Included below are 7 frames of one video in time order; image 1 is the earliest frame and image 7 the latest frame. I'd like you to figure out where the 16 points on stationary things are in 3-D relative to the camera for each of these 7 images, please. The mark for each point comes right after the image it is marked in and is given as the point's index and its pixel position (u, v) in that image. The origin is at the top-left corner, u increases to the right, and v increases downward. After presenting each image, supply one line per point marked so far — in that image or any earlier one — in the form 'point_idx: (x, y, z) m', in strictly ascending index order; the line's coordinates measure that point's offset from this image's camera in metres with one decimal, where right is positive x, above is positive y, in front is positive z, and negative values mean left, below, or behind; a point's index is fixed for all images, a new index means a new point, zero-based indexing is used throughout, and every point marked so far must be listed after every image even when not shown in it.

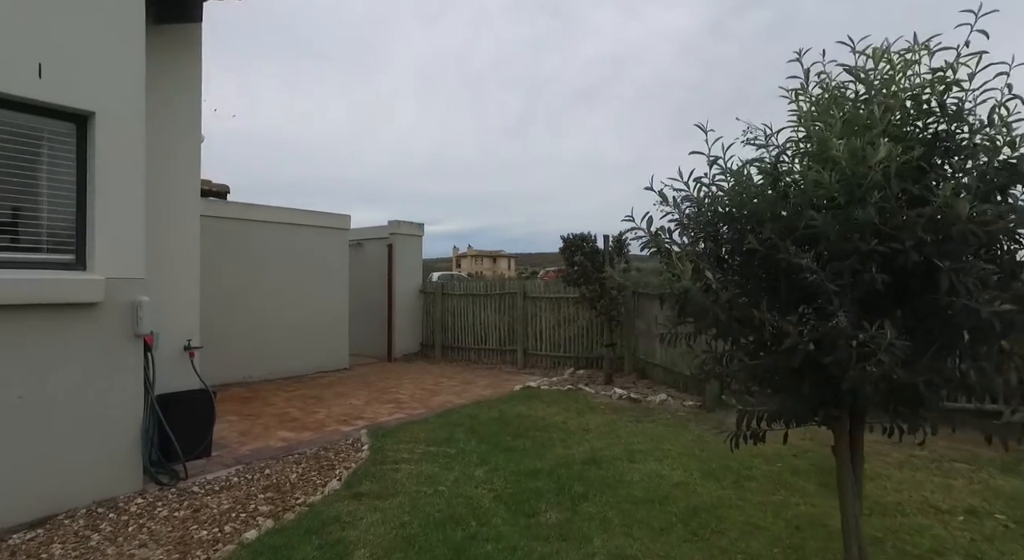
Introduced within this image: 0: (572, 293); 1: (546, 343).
0: (+1.2, -0.2, +10.4) m
1: (+0.6, -1.2, +10.8) m
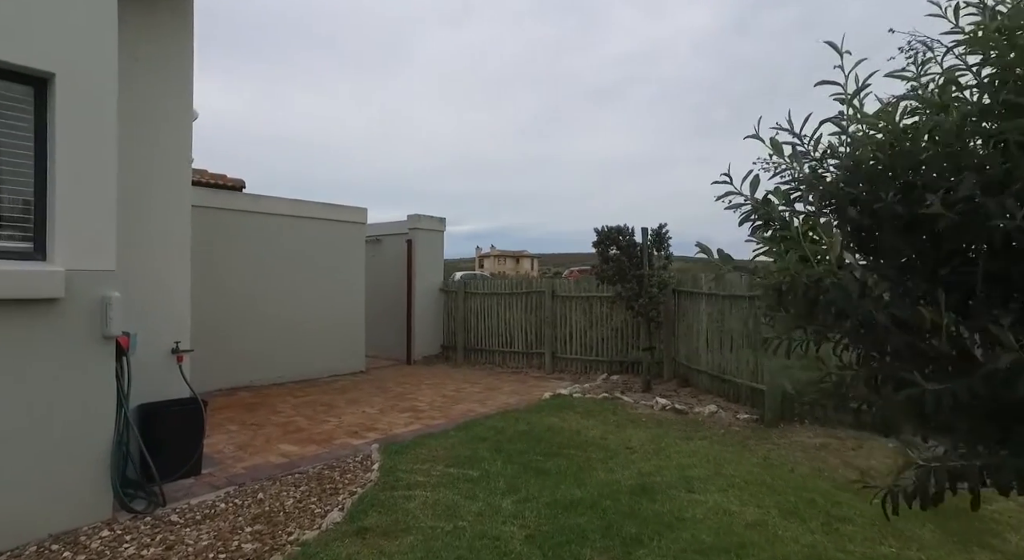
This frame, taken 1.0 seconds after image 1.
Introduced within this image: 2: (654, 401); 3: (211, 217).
0: (+1.6, -0.2, +9.6) m
1: (+1.1, -1.1, +10.0) m
2: (+1.7, -1.5, +7.2) m
3: (-4.4, +0.9, +8.5) m
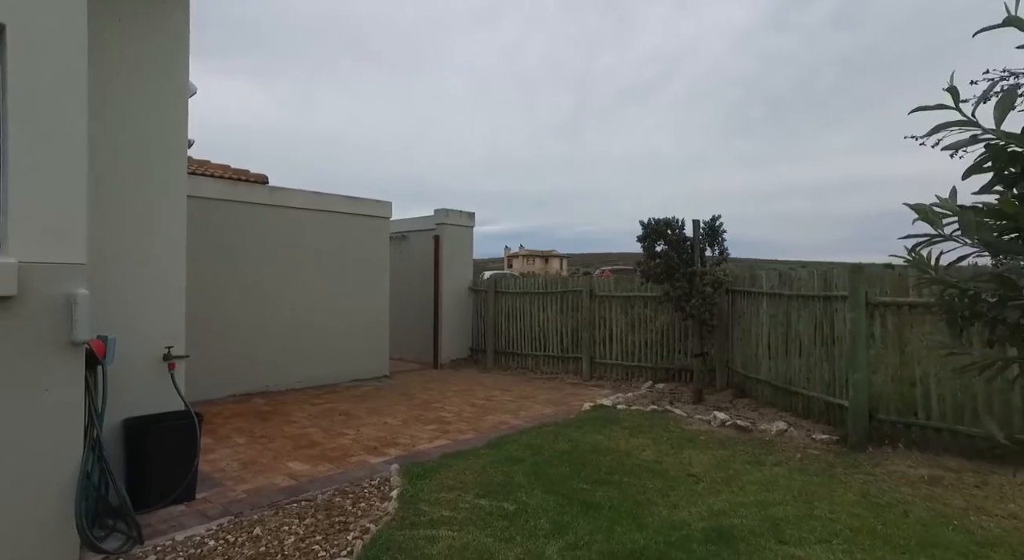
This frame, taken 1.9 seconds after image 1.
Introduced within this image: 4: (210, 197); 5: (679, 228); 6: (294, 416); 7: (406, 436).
0: (+2.1, -0.2, +8.8) m
1: (+1.6, -1.1, +9.2) m
2: (+2.1, -1.4, +6.4) m
3: (-3.9, +0.9, +8.0) m
4: (-4.1, +1.1, +7.8) m
5: (+2.1, +0.6, +7.3) m
6: (-2.5, -1.6, +6.8) m
7: (-1.1, -1.6, +6.0) m
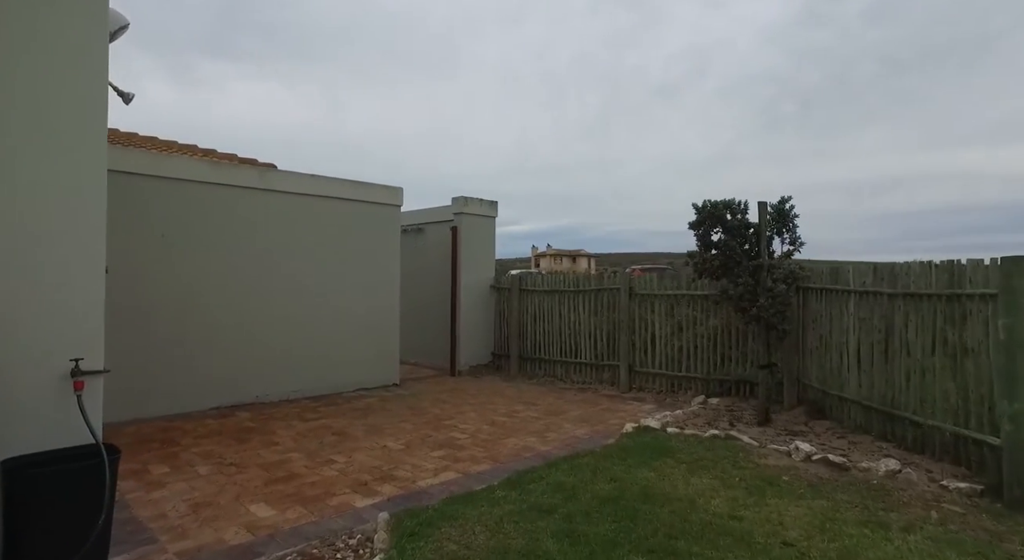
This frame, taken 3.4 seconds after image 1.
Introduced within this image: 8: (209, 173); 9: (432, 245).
0: (+2.5, -0.1, +7.5) m
1: (+2.0, -1.0, +7.9) m
2: (+2.4, -1.4, +5.1) m
3: (-3.6, +1.0, +7.0) m
4: (-3.8, +1.2, +6.8) m
5: (+2.4, +0.7, +6.0) m
6: (-2.3, -1.5, +5.7) m
7: (-0.9, -1.5, +4.9) m
8: (-3.6, +1.3, +6.9) m
9: (-1.4, +0.6, +10.4) m
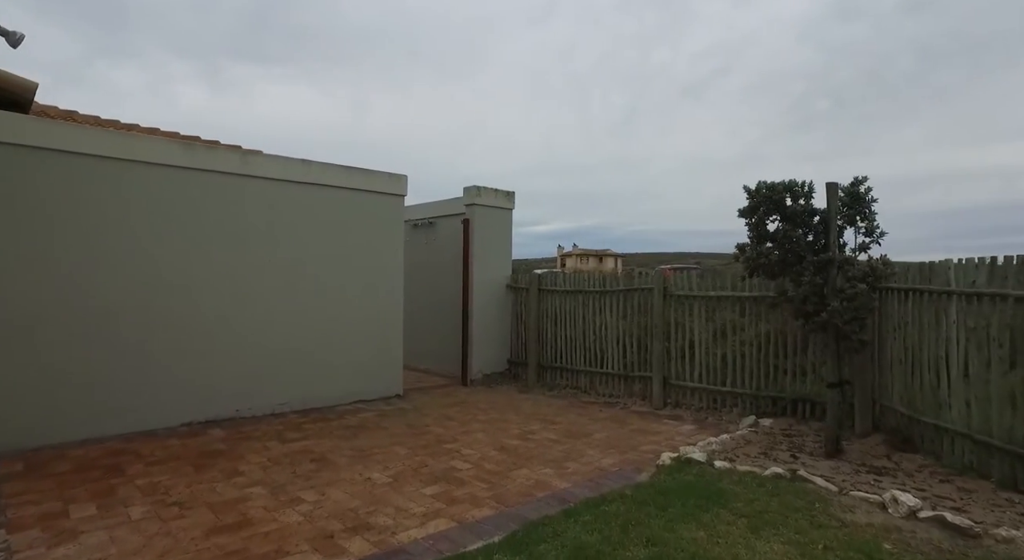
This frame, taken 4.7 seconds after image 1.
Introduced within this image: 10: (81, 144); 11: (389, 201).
0: (+2.6, -0.1, +6.4) m
1: (+2.2, -1.0, +6.9) m
2: (+2.4, -1.4, +4.0) m
3: (-3.5, +1.0, +6.1) m
4: (-3.6, +1.2, +5.9) m
5: (+2.5, +0.7, +4.9) m
6: (-2.2, -1.5, +4.8) m
7: (-0.8, -1.5, +3.9) m
8: (-3.4, +1.3, +6.1) m
9: (-1.1, +0.6, +9.5) m
10: (-4.0, +1.3, +5.5) m
11: (-1.6, +1.1, +7.9) m
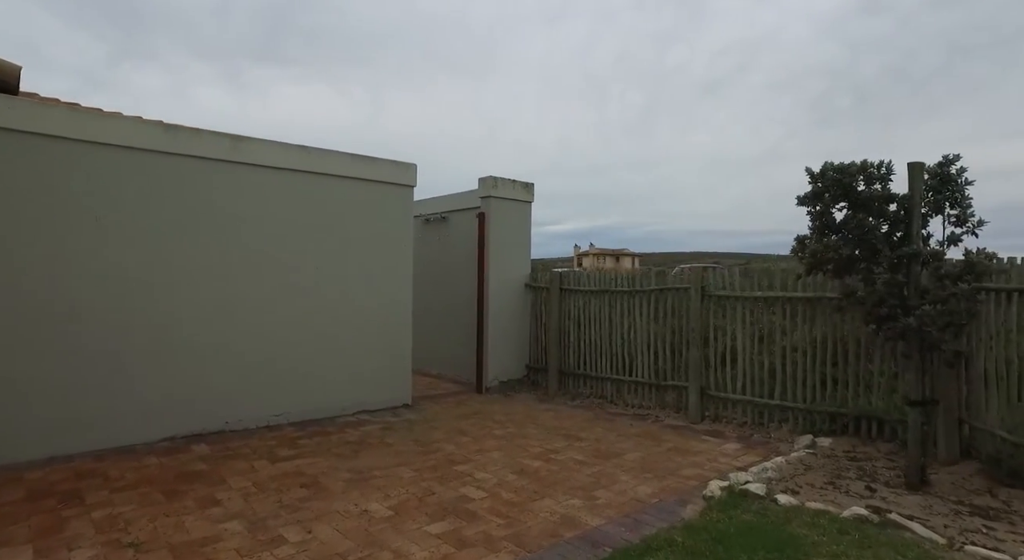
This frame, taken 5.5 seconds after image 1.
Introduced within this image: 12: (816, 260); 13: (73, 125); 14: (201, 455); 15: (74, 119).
0: (+2.8, -0.1, +5.6) m
1: (+2.4, -1.0, +6.1) m
2: (+2.6, -1.4, +3.2) m
3: (-3.3, +1.0, +5.5) m
4: (-3.4, +1.2, +5.3) m
5: (+2.6, +0.7, +4.2) m
6: (-2.0, -1.5, +4.2) m
7: (-0.7, -1.5, +3.2) m
8: (-3.2, +1.3, +5.5) m
9: (-0.8, +0.6, +8.8) m
10: (-3.9, +1.3, +4.9) m
11: (-1.4, +1.1, +7.2) m
12: (+2.3, +0.1, +4.4) m
13: (-3.7, +1.3, +5.0) m
14: (-2.6, -1.5, +5.0) m
15: (-3.7, +1.4, +5.0) m
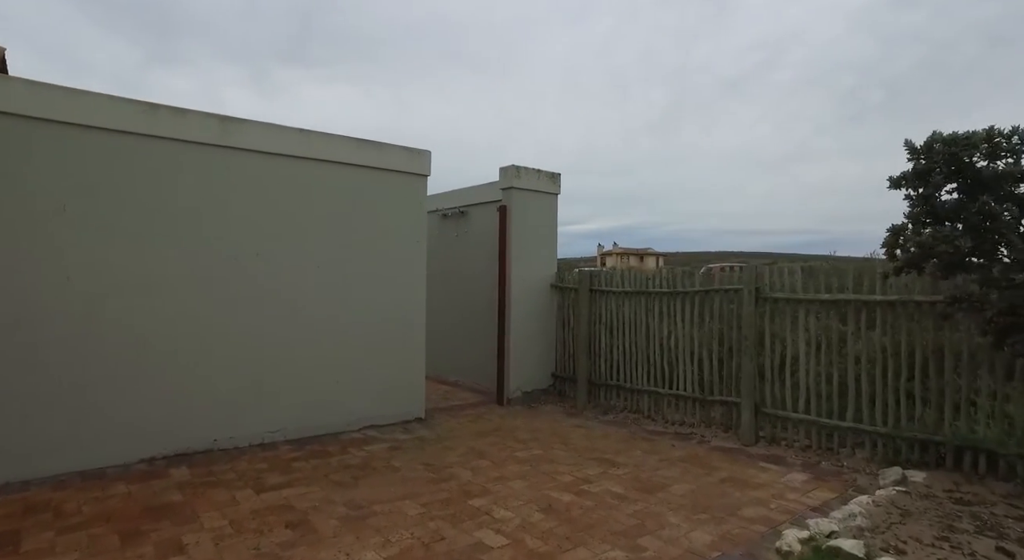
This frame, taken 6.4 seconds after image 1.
0: (+3.0, -0.1, +4.7) m
1: (+2.6, -1.0, +5.2) m
2: (+2.7, -1.4, +2.3) m
3: (-3.1, +1.1, +4.9) m
4: (-3.2, +1.2, +4.7) m
5: (+2.8, +0.7, +3.3) m
6: (-1.9, -1.5, +3.5) m
7: (-0.6, -1.5, +2.5) m
8: (-3.0, +1.3, +4.8) m
9: (-0.5, +0.6, +8.1) m
10: (-3.7, +1.3, +4.3) m
11: (-1.1, +1.1, +6.5) m
12: (+2.4, +0.1, +3.6) m
13: (-3.5, +1.3, +4.4) m
14: (-2.4, -1.5, +4.3) m
15: (-3.5, +1.4, +4.4) m
